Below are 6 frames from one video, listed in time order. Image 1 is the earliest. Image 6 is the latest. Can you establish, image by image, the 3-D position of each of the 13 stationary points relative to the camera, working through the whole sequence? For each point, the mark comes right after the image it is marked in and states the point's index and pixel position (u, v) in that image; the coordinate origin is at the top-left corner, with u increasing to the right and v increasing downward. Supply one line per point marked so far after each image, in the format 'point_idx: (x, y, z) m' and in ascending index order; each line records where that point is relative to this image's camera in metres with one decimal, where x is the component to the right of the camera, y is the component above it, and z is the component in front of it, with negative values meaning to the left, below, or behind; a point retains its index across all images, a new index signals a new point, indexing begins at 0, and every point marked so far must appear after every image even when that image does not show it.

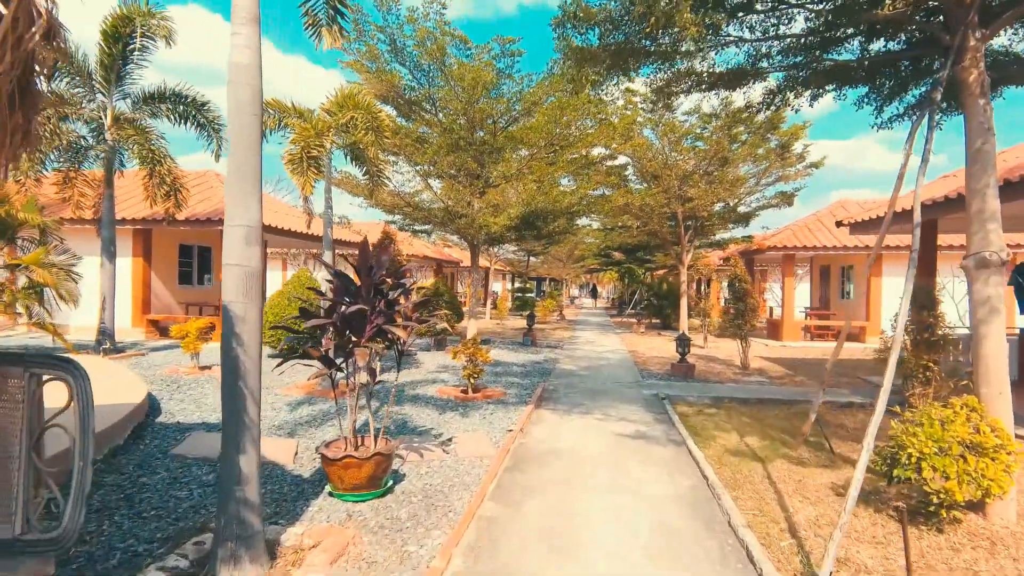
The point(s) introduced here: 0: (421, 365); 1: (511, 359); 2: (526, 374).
0: (-1.5, -1.3, +10.4) m
1: (0.0, -1.3, +11.4) m
2: (+0.2, -1.3, +9.5) m
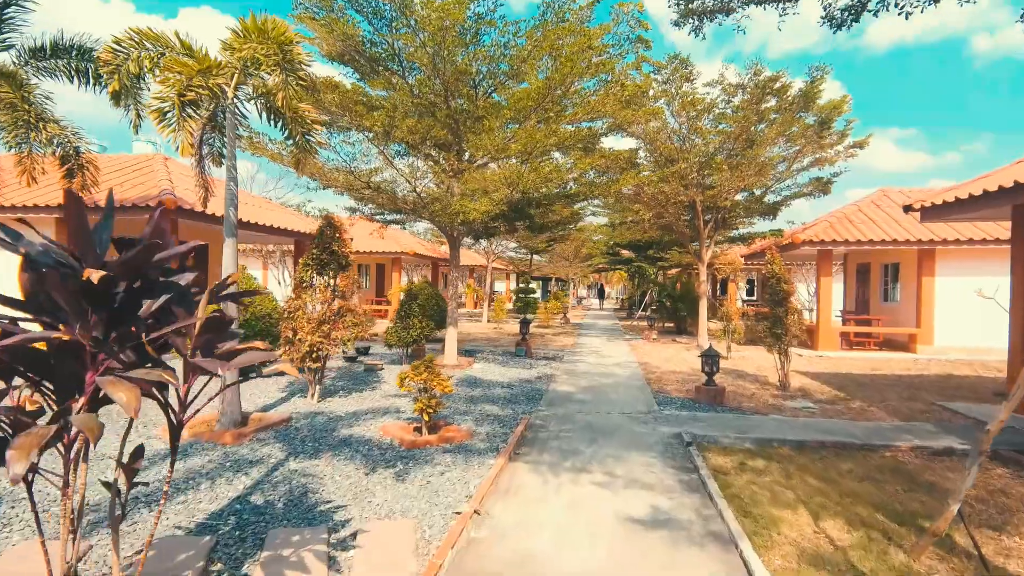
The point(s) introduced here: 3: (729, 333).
0: (-1.8, -1.3, +8.3) m
1: (-0.3, -1.3, +9.3) m
2: (0.0, -1.4, +7.4) m
3: (+4.6, -1.0, +13.1) m
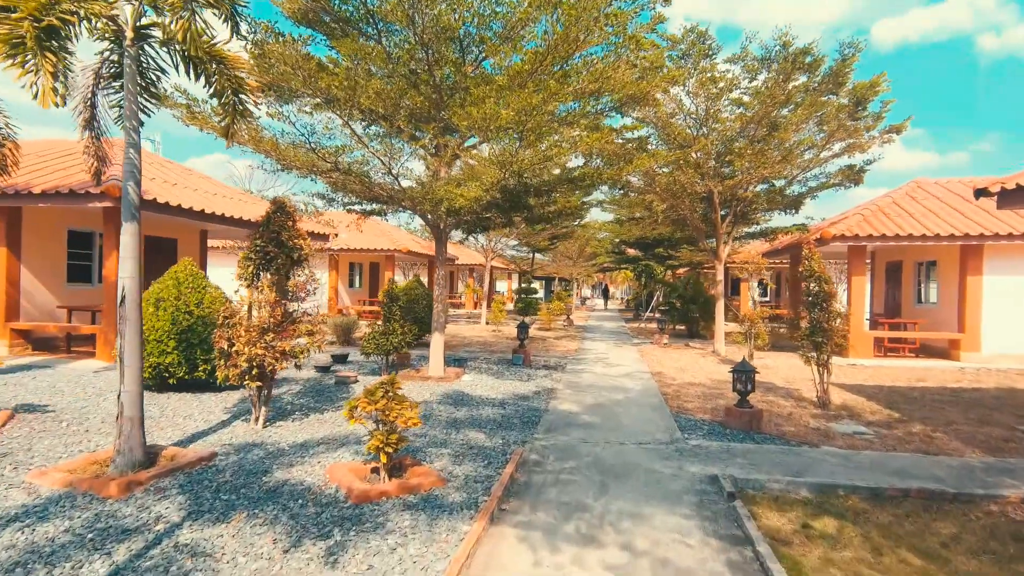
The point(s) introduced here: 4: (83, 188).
0: (-1.8, -1.3, +7.0) m
1: (-0.3, -1.3, +8.0) m
2: (-0.1, -1.4, +6.1) m
3: (+4.5, -1.0, +11.7) m
4: (-5.9, +1.4, +8.6) m
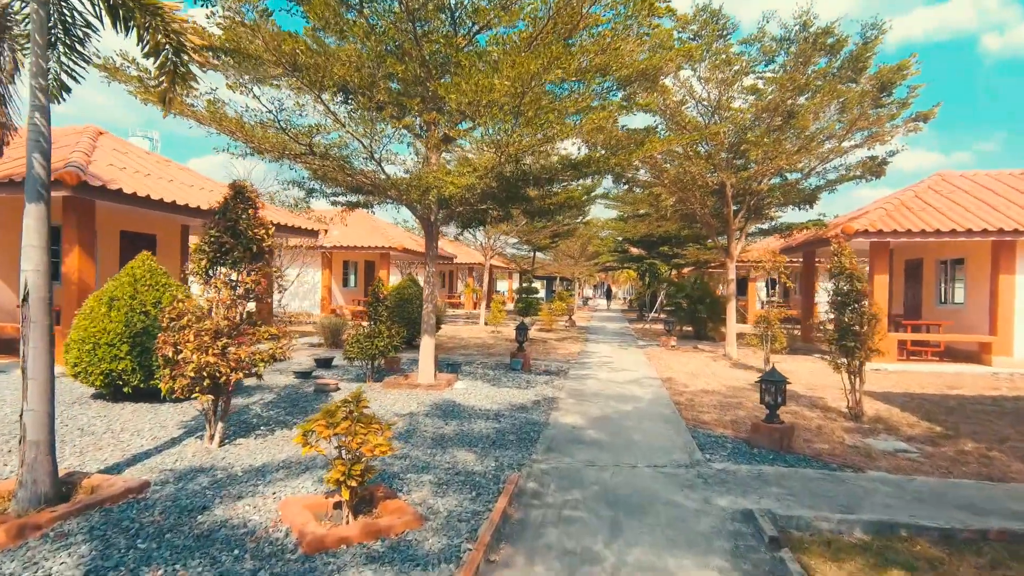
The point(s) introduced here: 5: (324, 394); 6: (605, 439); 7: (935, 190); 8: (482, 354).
0: (-1.9, -1.3, +6.2) m
1: (-0.4, -1.3, +7.2) m
2: (-0.2, -1.3, +5.3) m
3: (+4.5, -1.0, +10.9) m
4: (-6.0, +1.4, +7.8) m
5: (-2.2, -1.3, +7.5) m
6: (+0.8, -1.4, +5.6) m
7: (+8.5, +2.0, +12.5) m
8: (-0.6, -1.3, +12.2) m
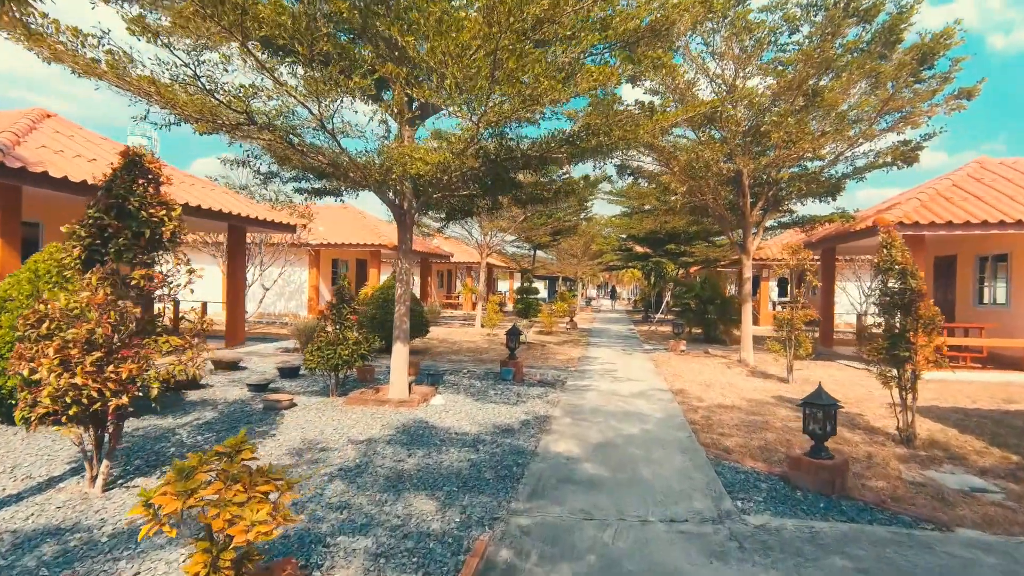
0: (-2.0, -1.3, +5.1) m
1: (-0.5, -1.3, +6.0) m
2: (-0.3, -1.3, +4.2) m
3: (+4.3, -0.9, +9.7) m
4: (-6.1, +1.4, +6.7) m
5: (-2.4, -1.2, +6.3) m
6: (+0.7, -1.4, +4.5) m
7: (+8.4, +2.0, +11.3) m
8: (-0.7, -1.3, +11.0) m
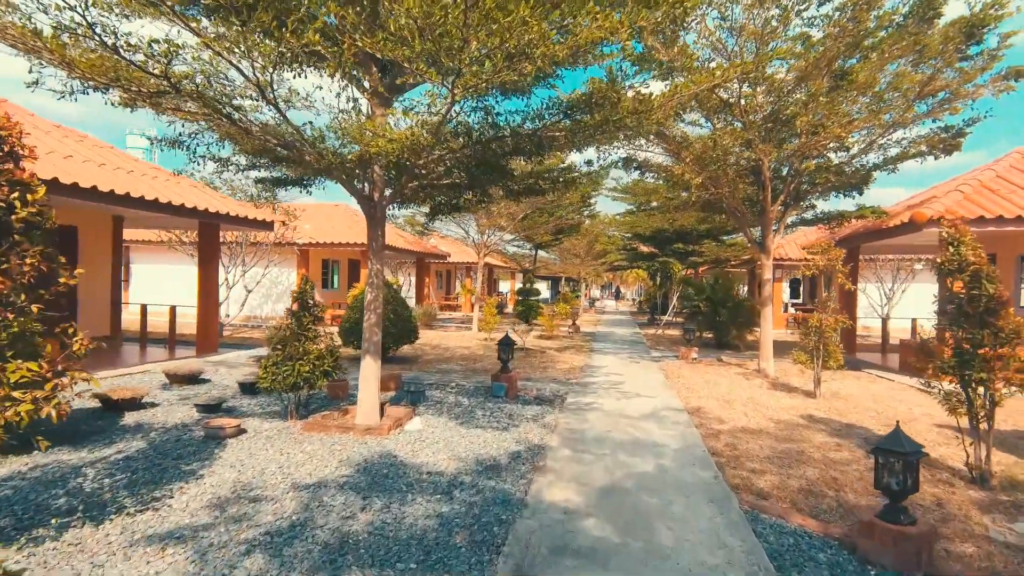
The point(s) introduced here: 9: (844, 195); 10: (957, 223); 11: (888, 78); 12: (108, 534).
0: (-2.2, -1.3, +4.0) m
1: (-0.6, -1.3, +5.0) m
2: (-0.4, -1.4, +3.1) m
3: (+4.3, -1.0, +8.7) m
4: (-6.2, +1.4, +5.7) m
5: (-2.5, -1.3, +5.3) m
6: (+0.6, -1.4, +3.4) m
7: (+8.3, +1.9, +10.2) m
8: (-0.8, -1.3, +10.0) m
9: (+5.8, +1.6, +10.9) m
10: (+3.7, +0.5, +5.2) m
11: (+5.5, +3.1, +9.1) m
12: (-2.2, -1.3, +3.4) m
